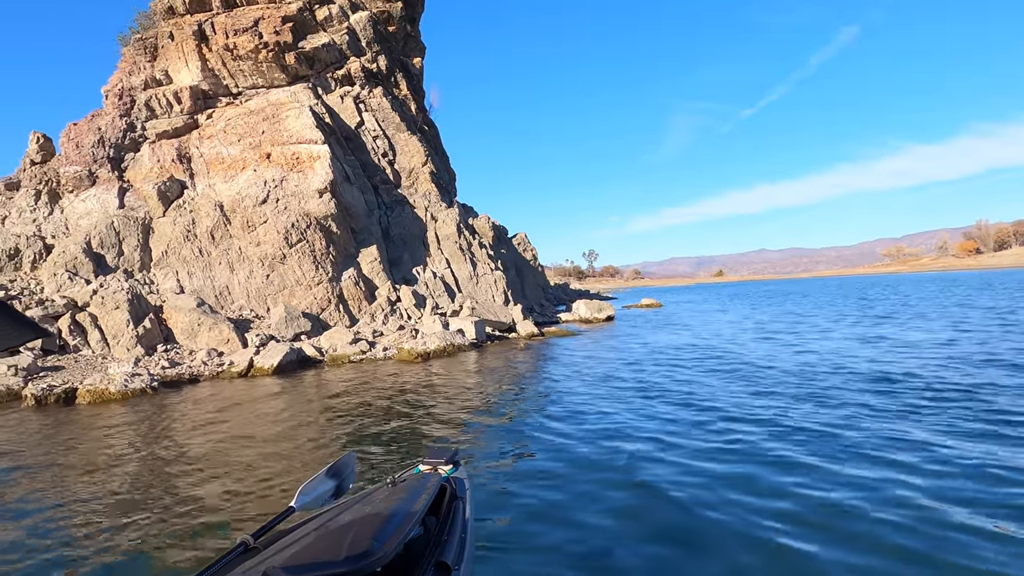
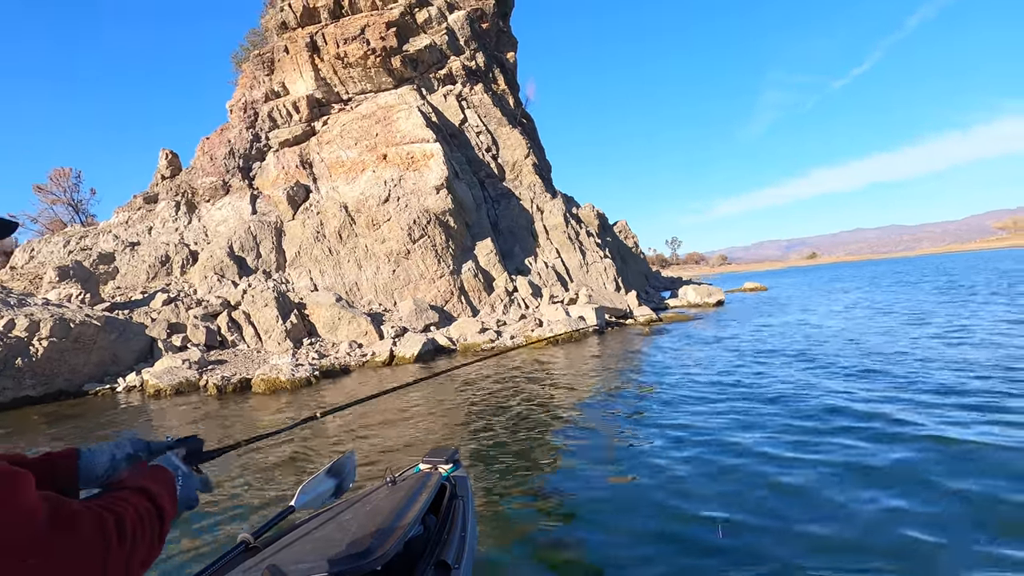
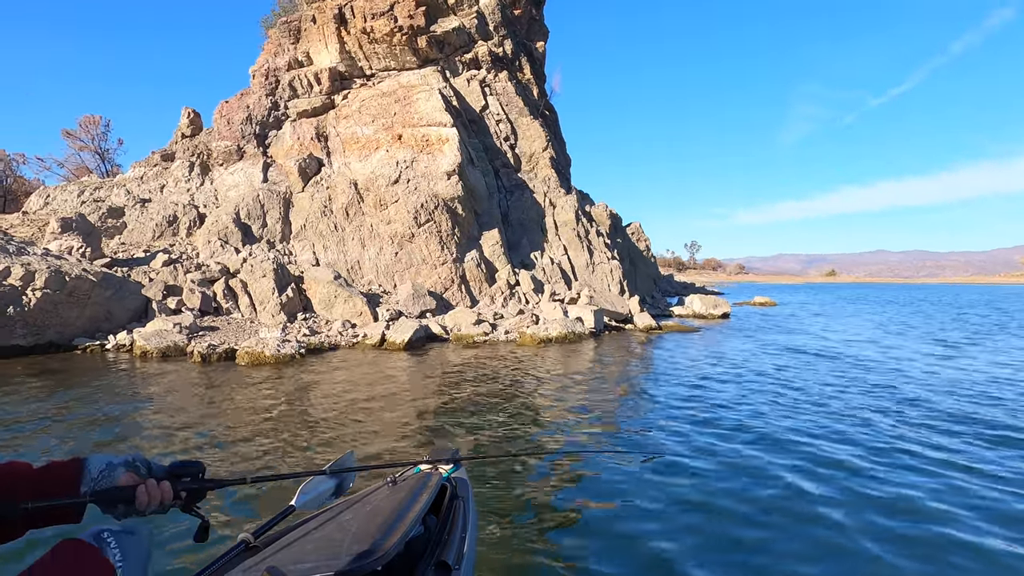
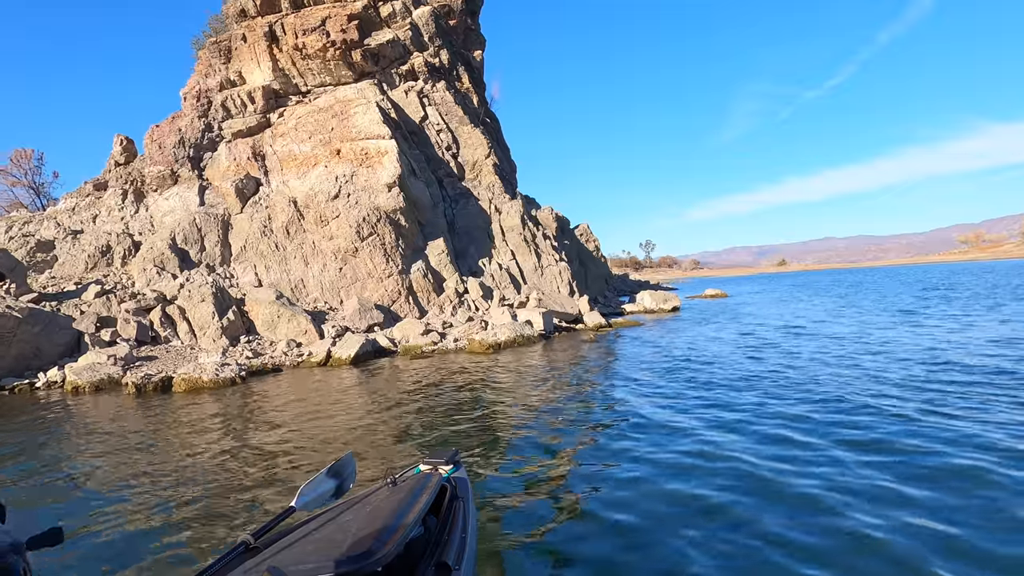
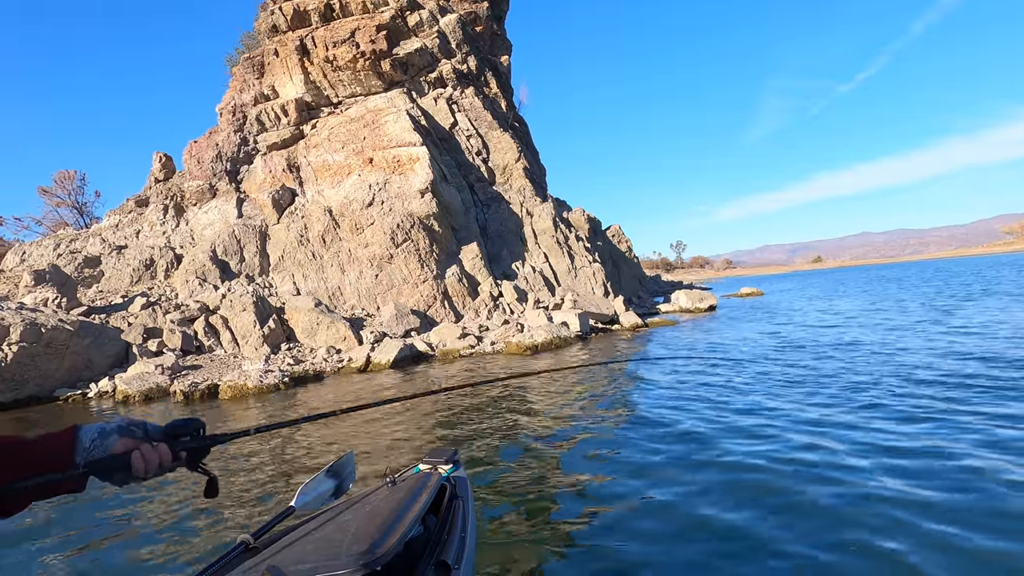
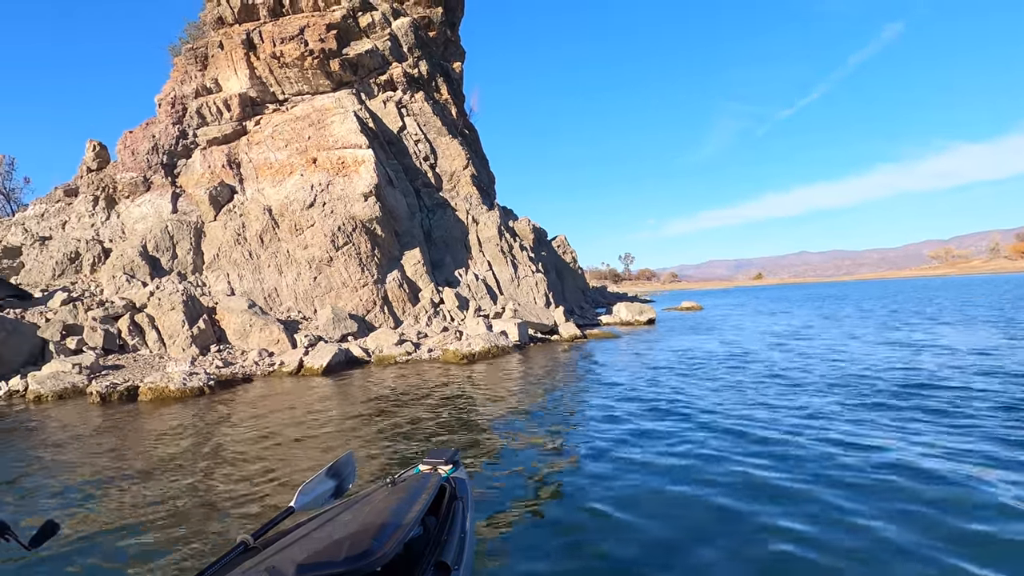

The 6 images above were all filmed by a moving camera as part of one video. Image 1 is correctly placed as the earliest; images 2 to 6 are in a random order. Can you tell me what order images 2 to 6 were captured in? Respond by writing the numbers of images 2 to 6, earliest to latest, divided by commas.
6, 4, 5, 3, 2
